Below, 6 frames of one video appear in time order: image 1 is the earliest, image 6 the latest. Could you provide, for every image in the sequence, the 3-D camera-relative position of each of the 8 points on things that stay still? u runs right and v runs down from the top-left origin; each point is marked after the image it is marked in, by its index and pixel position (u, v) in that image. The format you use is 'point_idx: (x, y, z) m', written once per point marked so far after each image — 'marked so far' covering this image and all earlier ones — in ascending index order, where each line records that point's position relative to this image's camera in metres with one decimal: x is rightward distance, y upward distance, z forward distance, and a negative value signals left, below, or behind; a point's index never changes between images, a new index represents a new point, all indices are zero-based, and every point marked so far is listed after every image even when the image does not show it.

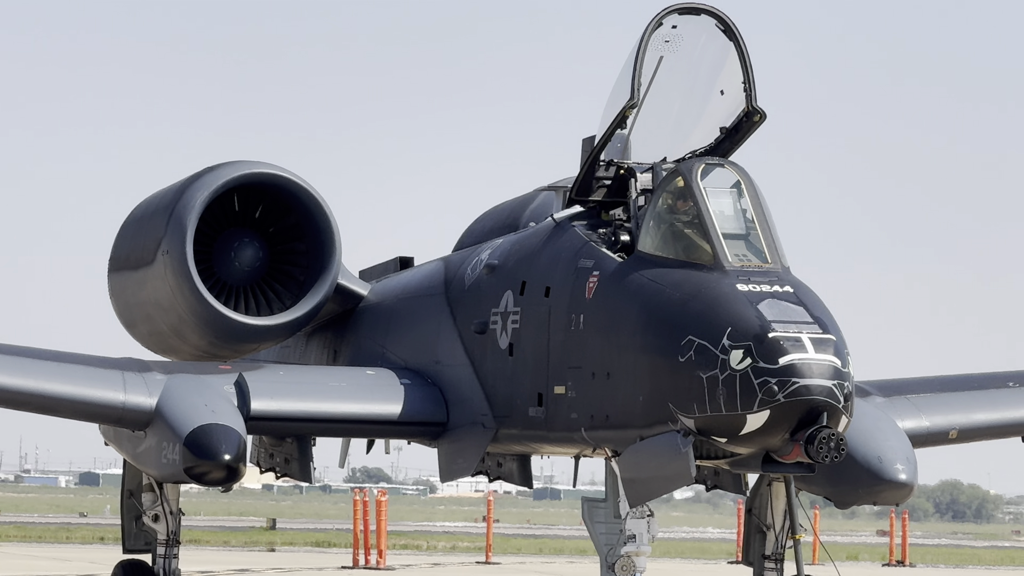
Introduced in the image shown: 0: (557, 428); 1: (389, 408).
0: (+0.3, -1.0, +9.1) m
1: (-0.9, -0.9, +9.7) m
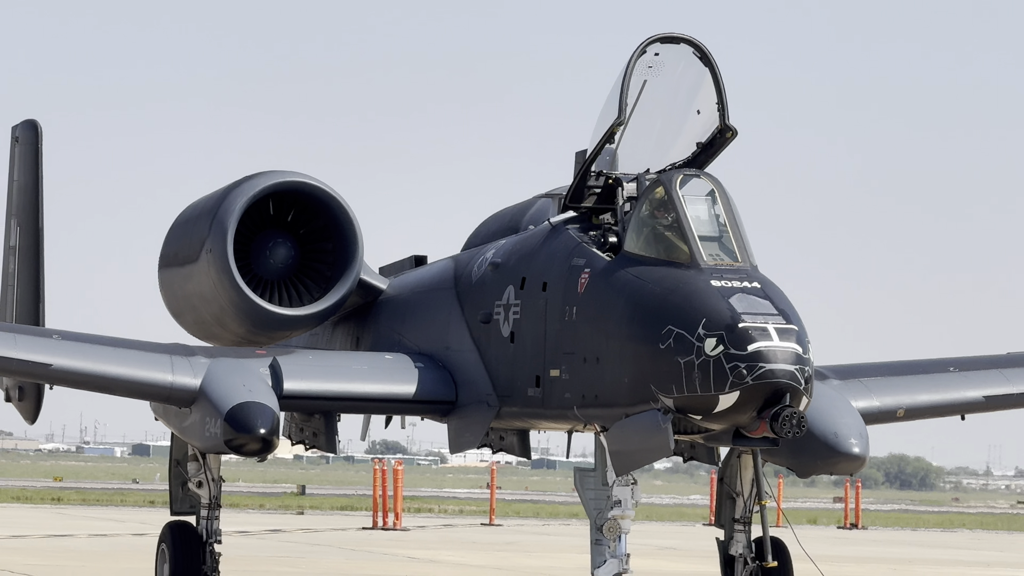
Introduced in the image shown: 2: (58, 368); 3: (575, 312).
0: (+0.3, -1.0, +10.4) m
1: (-0.9, -0.9, +10.9) m
2: (-3.7, -0.7, +10.3) m
3: (+0.5, -0.2, +10.2) m
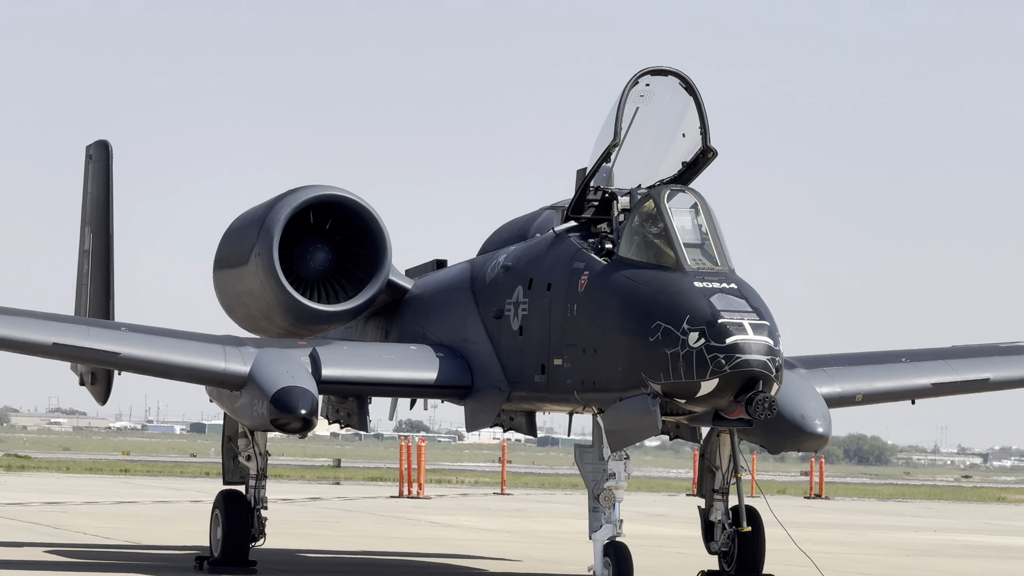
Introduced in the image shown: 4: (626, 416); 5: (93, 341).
0: (+0.4, -1.0, +11.9) m
1: (-0.8, -0.8, +12.5) m
2: (-3.6, -0.6, +11.8) m
3: (+0.6, -0.2, +11.8) m
4: (+1.0, -1.1, +11.1) m
5: (-3.9, -0.5, +11.8) m
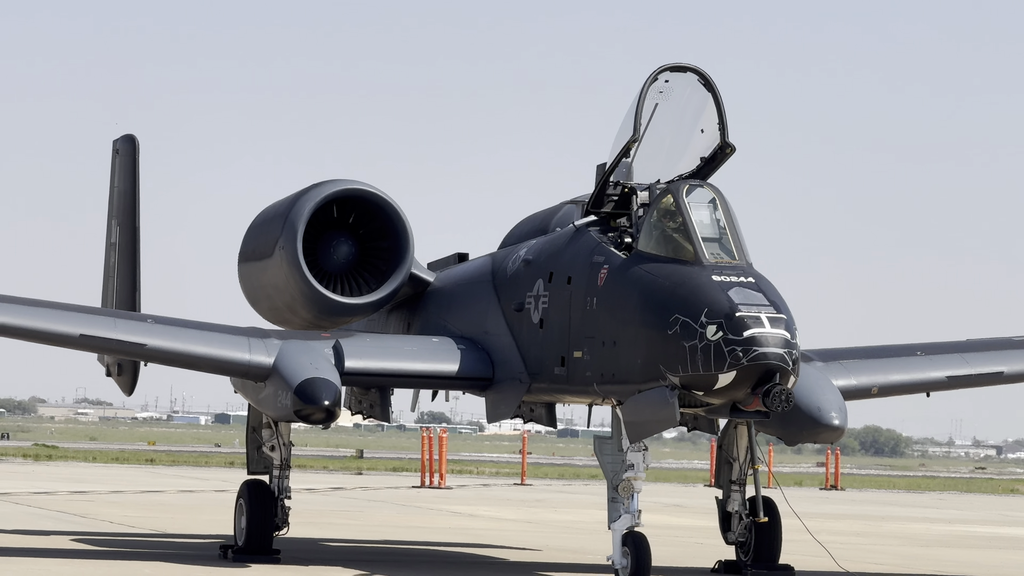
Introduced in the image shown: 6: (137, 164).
0: (+0.6, -0.9, +12.1) m
1: (-0.6, -0.8, +12.7) m
2: (-3.4, -0.6, +12.0) m
3: (+0.8, -0.1, +11.9) m
4: (+1.2, -1.1, +11.3) m
5: (-3.7, -0.4, +12.0) m
6: (-4.8, +1.6, +16.3) m
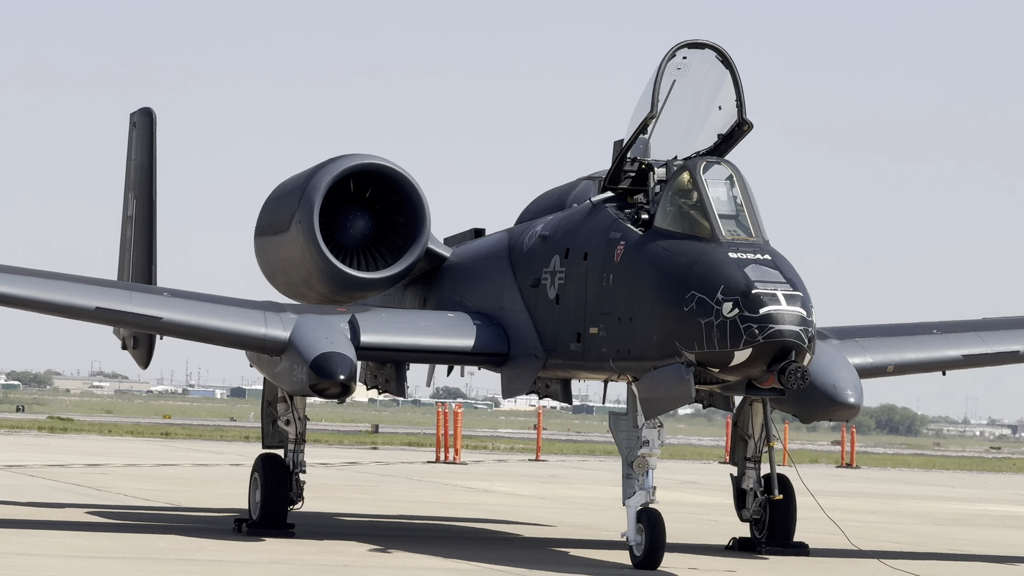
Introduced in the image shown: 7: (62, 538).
0: (+0.8, -0.7, +12.1) m
1: (-0.5, -0.5, +12.7) m
2: (-3.3, -0.3, +12.0) m
3: (+0.9, +0.1, +11.9) m
4: (+1.3, -0.8, +11.3) m
5: (-3.6, -0.2, +12.0) m
6: (-4.6, +1.9, +16.3) m
7: (-4.1, -2.2, +11.4) m
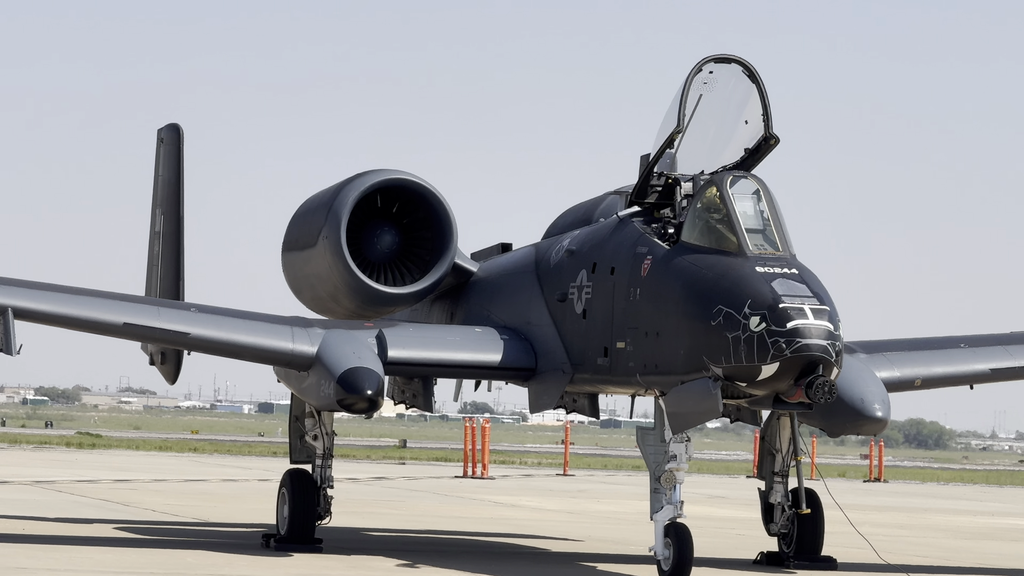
0: (+1.0, -0.8, +12.1) m
1: (-0.2, -0.7, +12.7) m
2: (-3.0, -0.5, +12.1) m
3: (+1.2, 0.0, +11.9) m
4: (+1.6, -1.0, +11.3) m
5: (-3.3, -0.3, +12.0) m
6: (-4.3, +1.7, +16.3) m
7: (-3.8, -2.4, +11.4) m
